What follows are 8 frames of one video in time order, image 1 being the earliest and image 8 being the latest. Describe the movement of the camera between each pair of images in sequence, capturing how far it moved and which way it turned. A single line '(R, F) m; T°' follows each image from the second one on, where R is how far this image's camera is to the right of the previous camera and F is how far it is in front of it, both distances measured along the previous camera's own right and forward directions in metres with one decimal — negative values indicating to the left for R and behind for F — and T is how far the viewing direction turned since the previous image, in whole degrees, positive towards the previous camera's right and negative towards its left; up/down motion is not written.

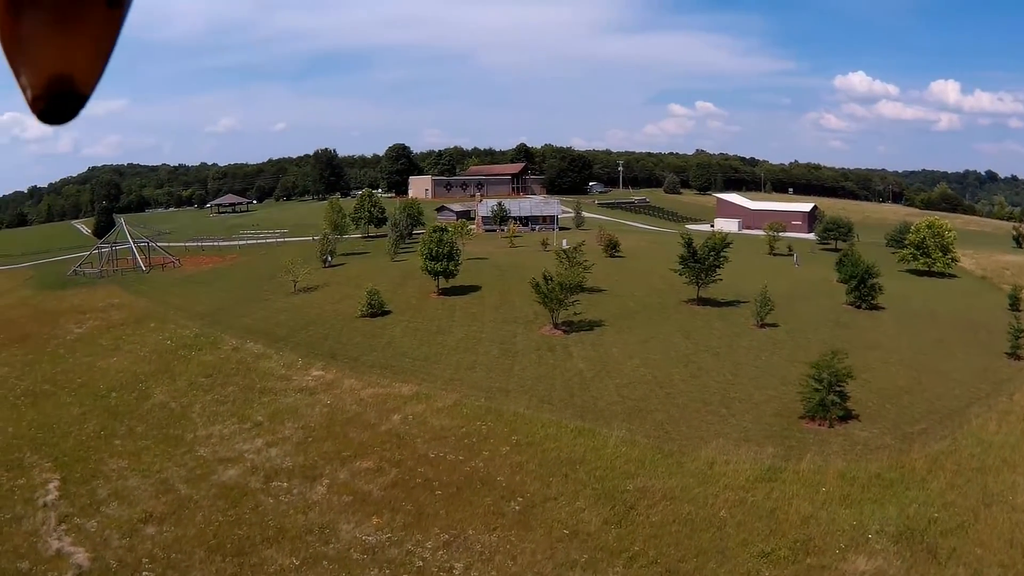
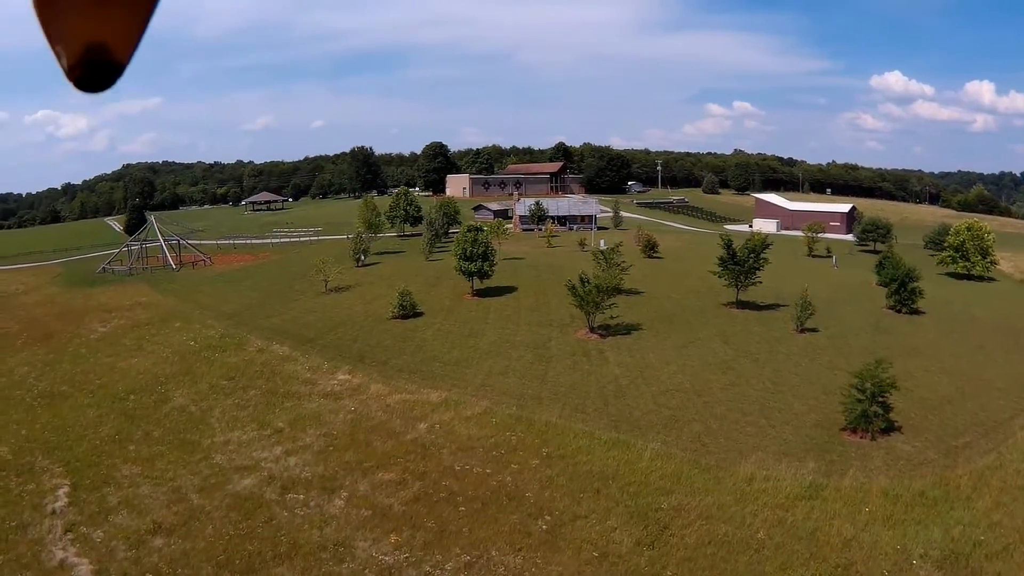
(-0.1, +0.6) m; -2°
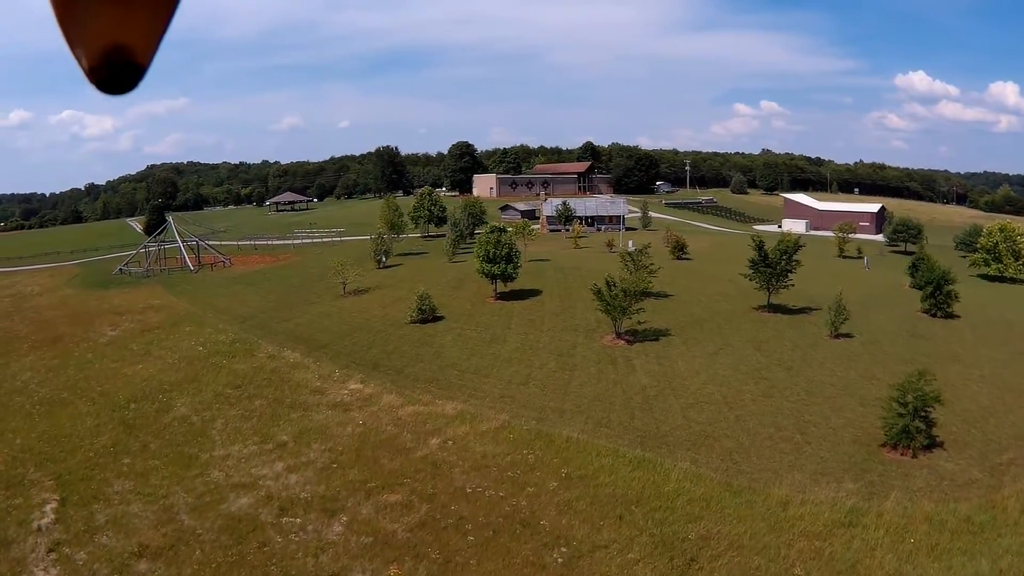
(+0.1, +0.9) m; -2°
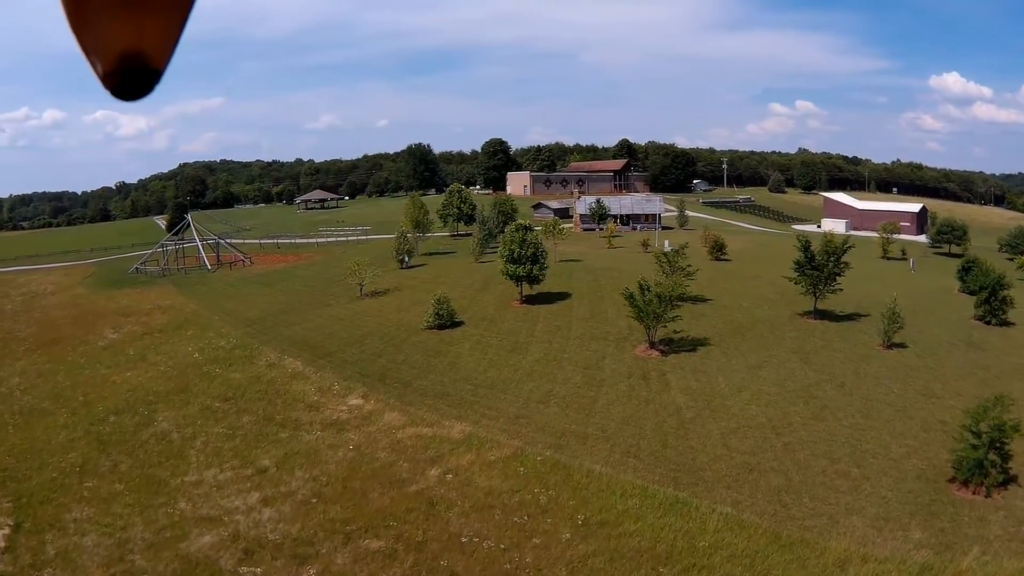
(+0.4, +1.7) m; -3°
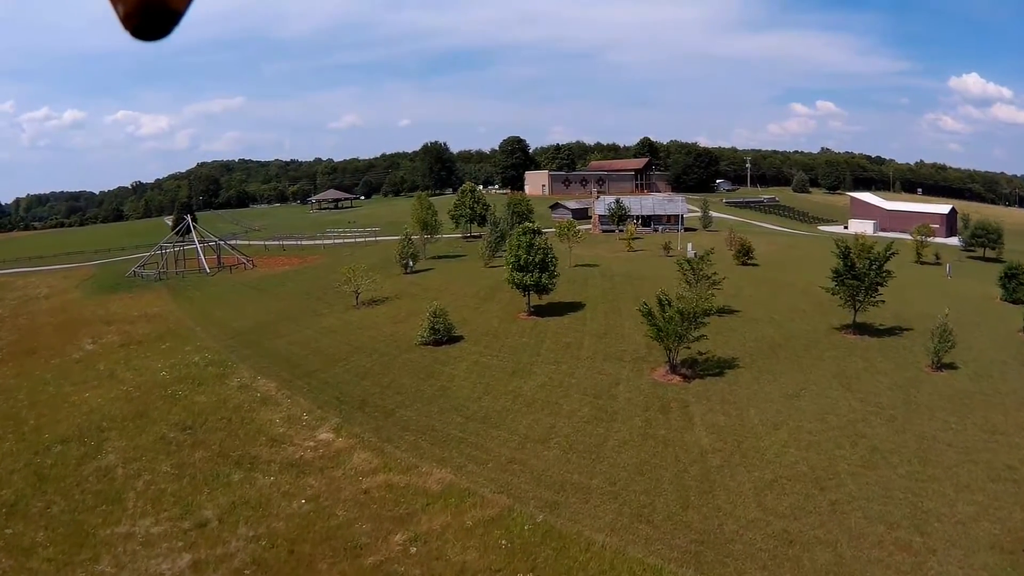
(+0.6, +2.0) m; -2°
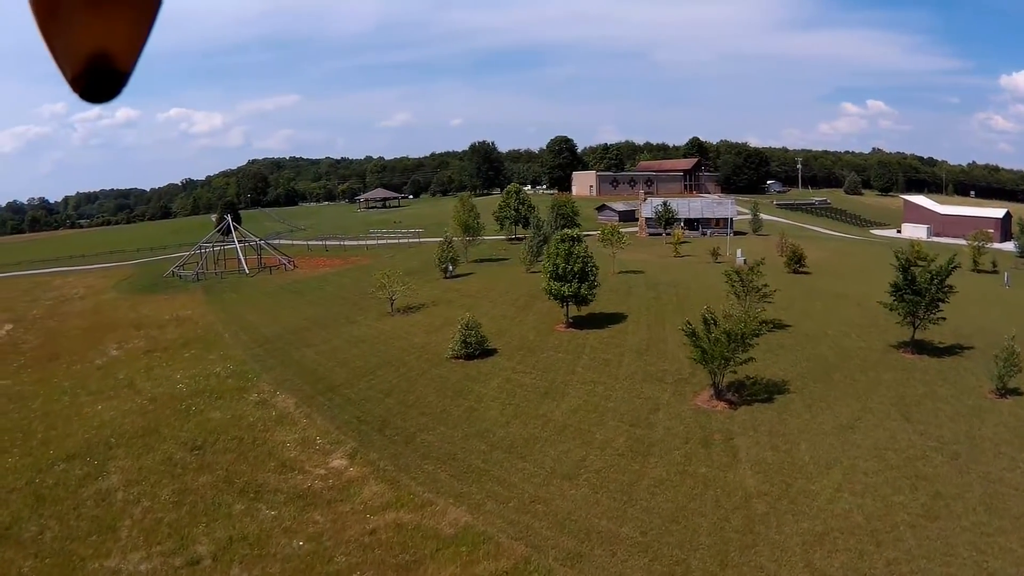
(+0.3, +1.0) m; -4°
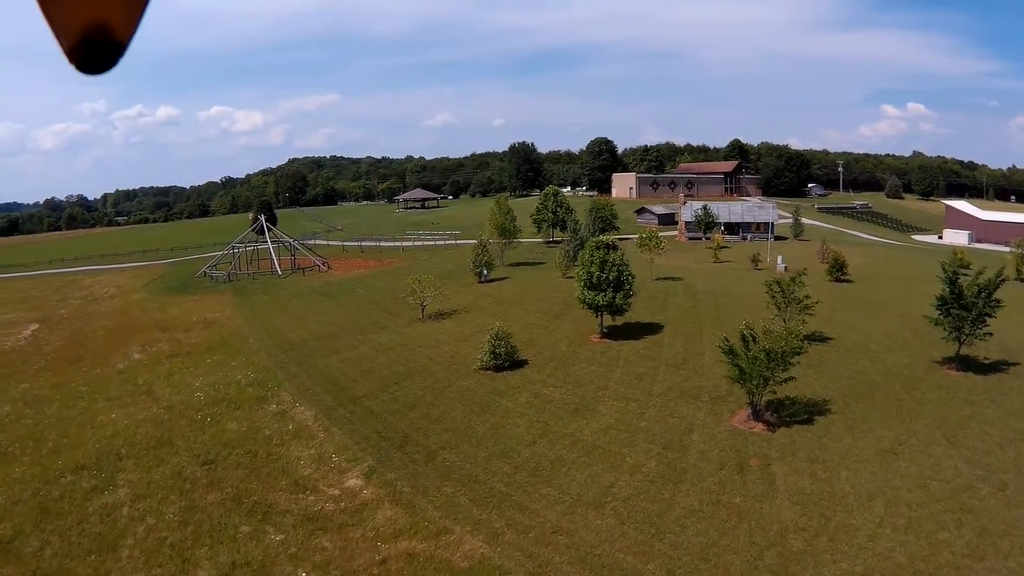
(+0.2, +0.7) m; -3°
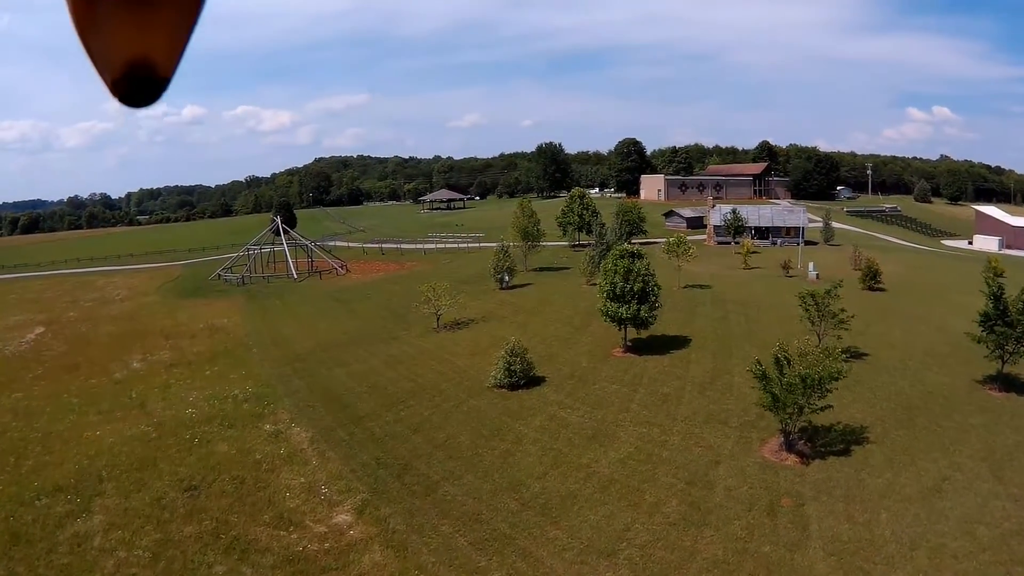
(+0.3, +1.1) m; -2°
